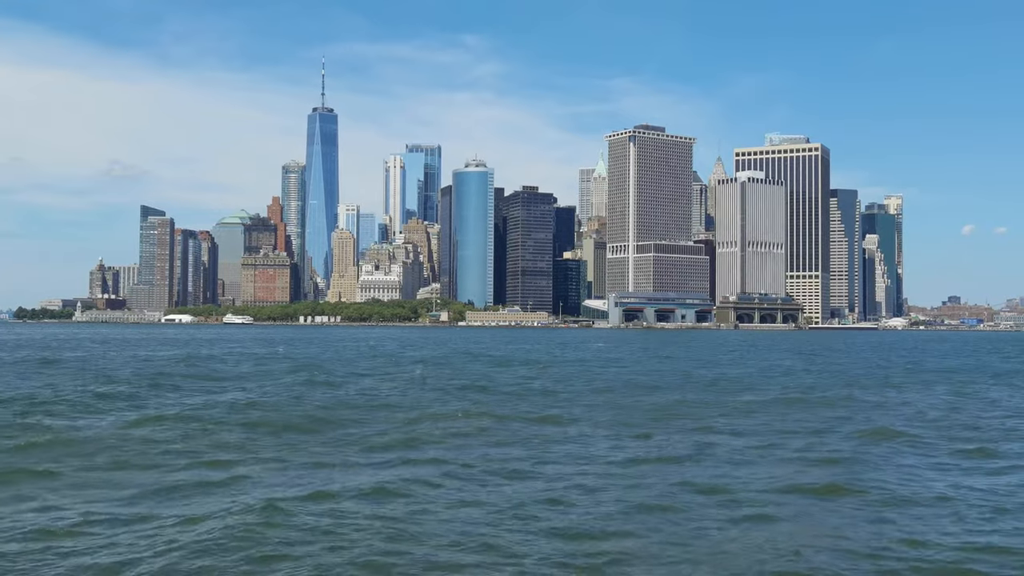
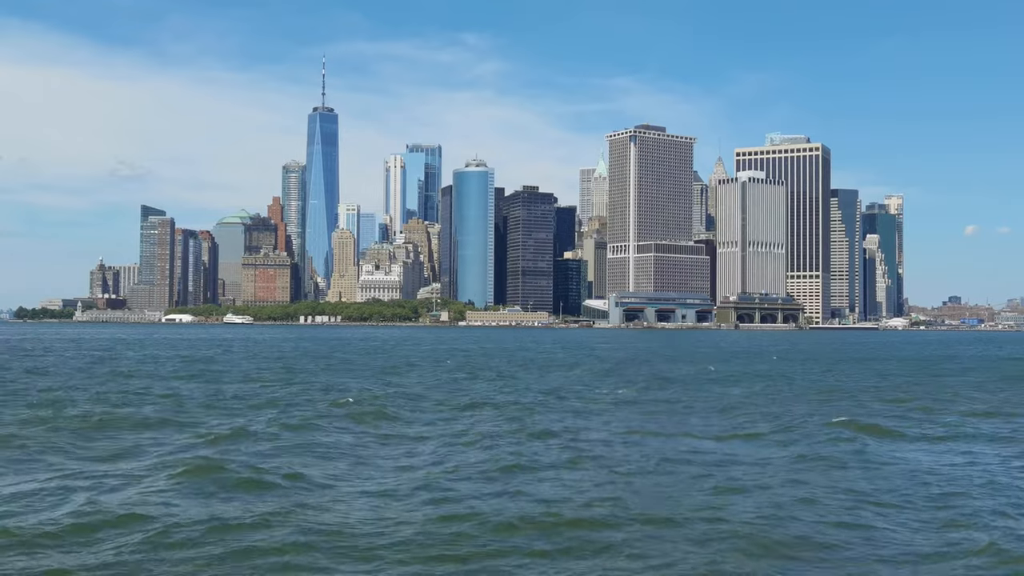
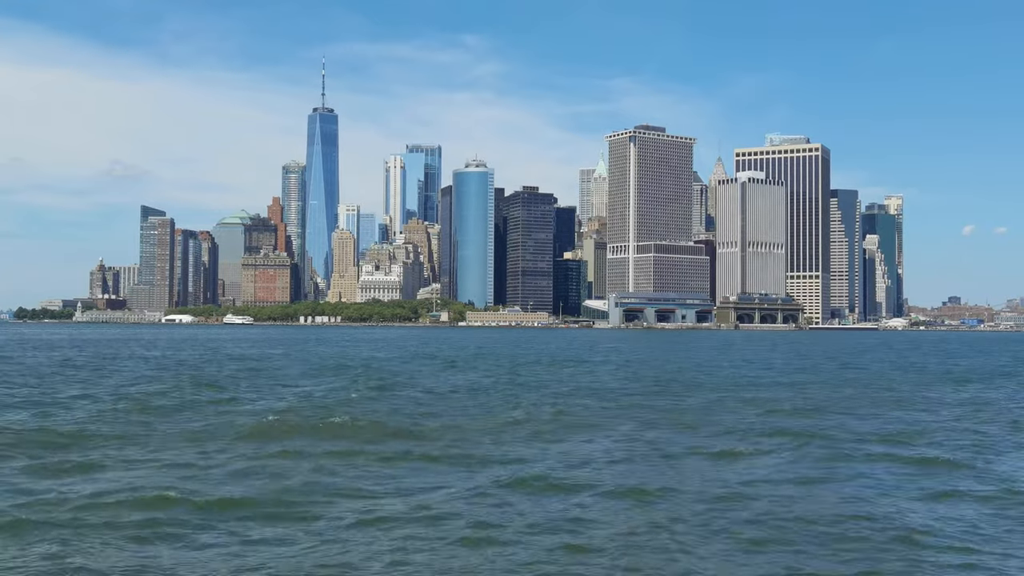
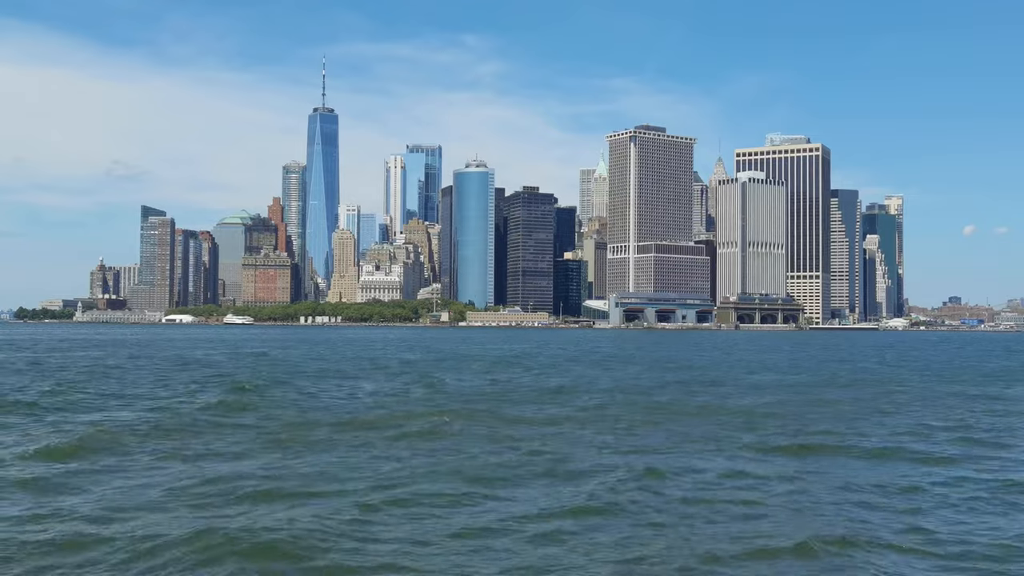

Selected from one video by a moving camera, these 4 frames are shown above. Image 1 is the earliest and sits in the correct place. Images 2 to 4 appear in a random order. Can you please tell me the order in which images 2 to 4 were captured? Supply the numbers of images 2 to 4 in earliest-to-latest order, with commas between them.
3, 4, 2
